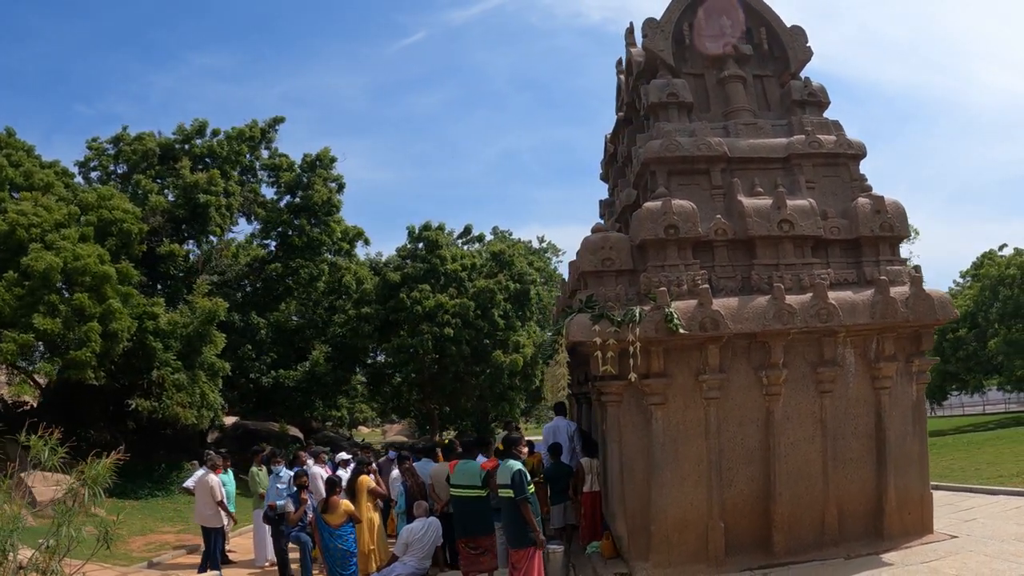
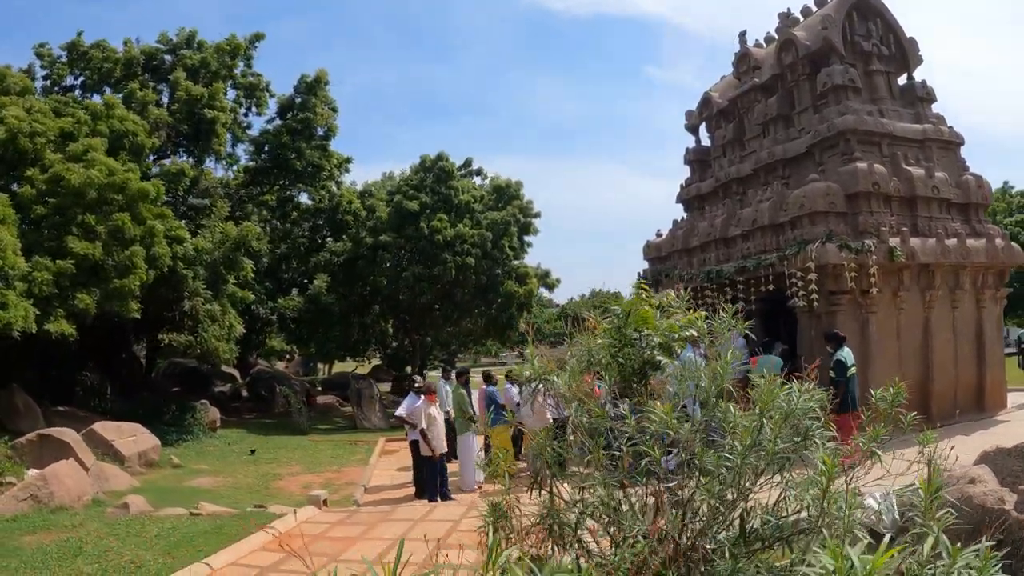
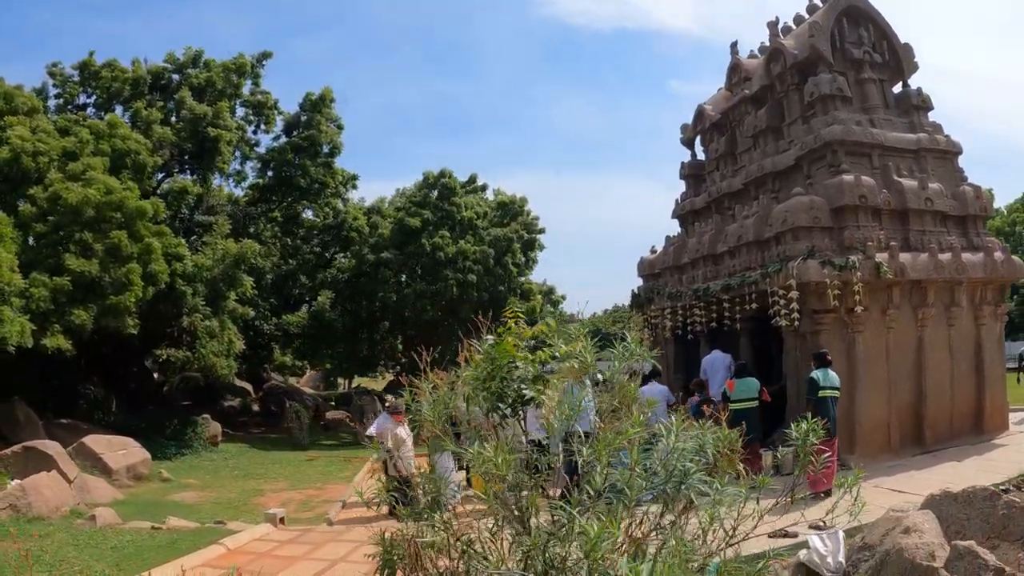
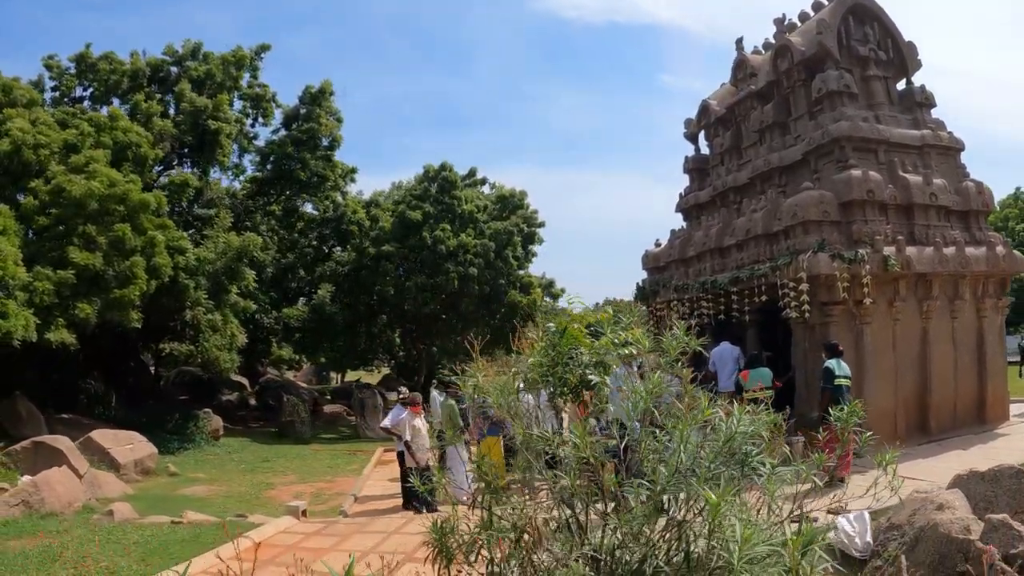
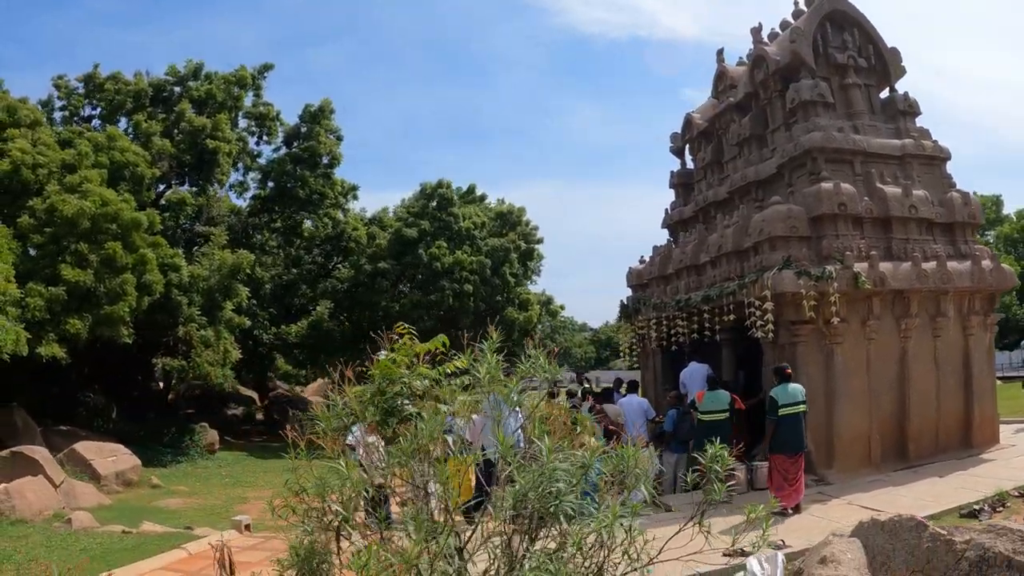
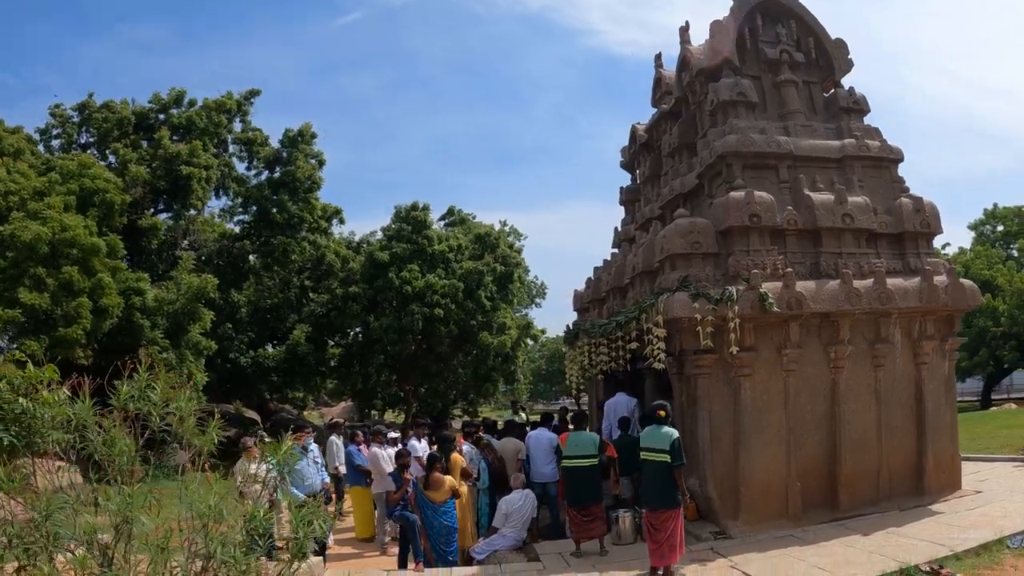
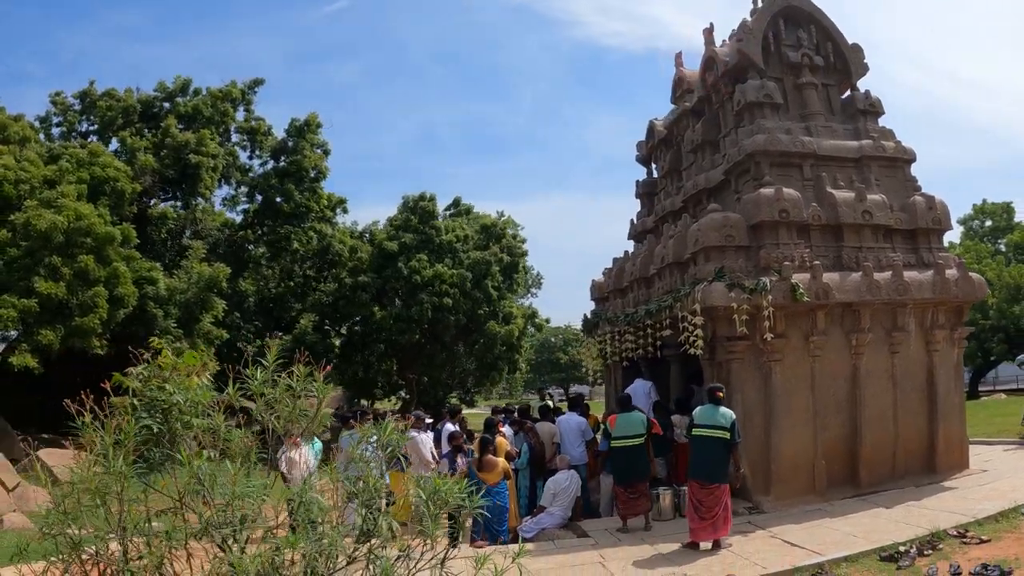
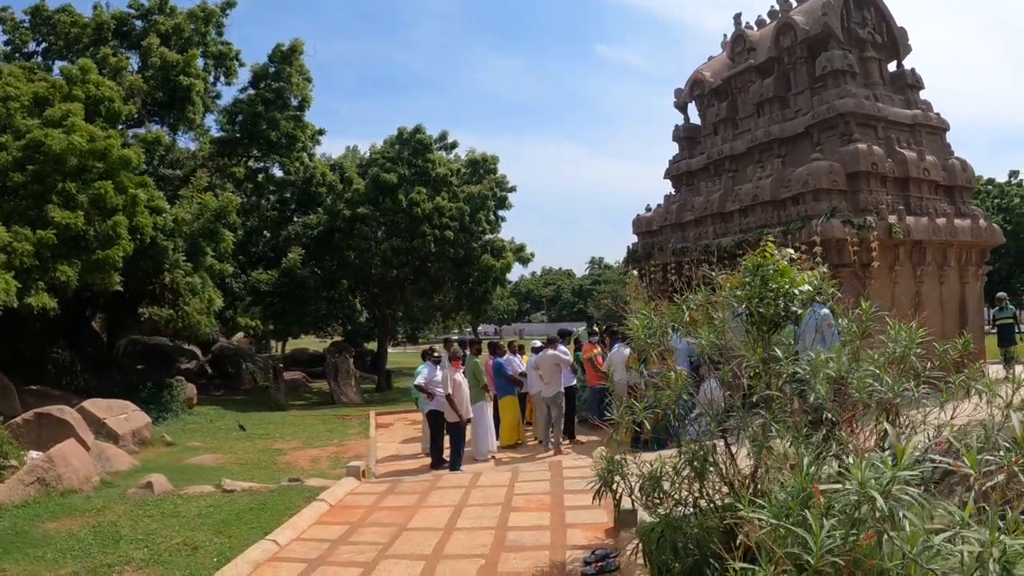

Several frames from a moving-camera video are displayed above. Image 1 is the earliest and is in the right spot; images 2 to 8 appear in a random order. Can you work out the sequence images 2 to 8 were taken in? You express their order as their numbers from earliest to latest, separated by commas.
6, 7, 5, 3, 4, 2, 8
